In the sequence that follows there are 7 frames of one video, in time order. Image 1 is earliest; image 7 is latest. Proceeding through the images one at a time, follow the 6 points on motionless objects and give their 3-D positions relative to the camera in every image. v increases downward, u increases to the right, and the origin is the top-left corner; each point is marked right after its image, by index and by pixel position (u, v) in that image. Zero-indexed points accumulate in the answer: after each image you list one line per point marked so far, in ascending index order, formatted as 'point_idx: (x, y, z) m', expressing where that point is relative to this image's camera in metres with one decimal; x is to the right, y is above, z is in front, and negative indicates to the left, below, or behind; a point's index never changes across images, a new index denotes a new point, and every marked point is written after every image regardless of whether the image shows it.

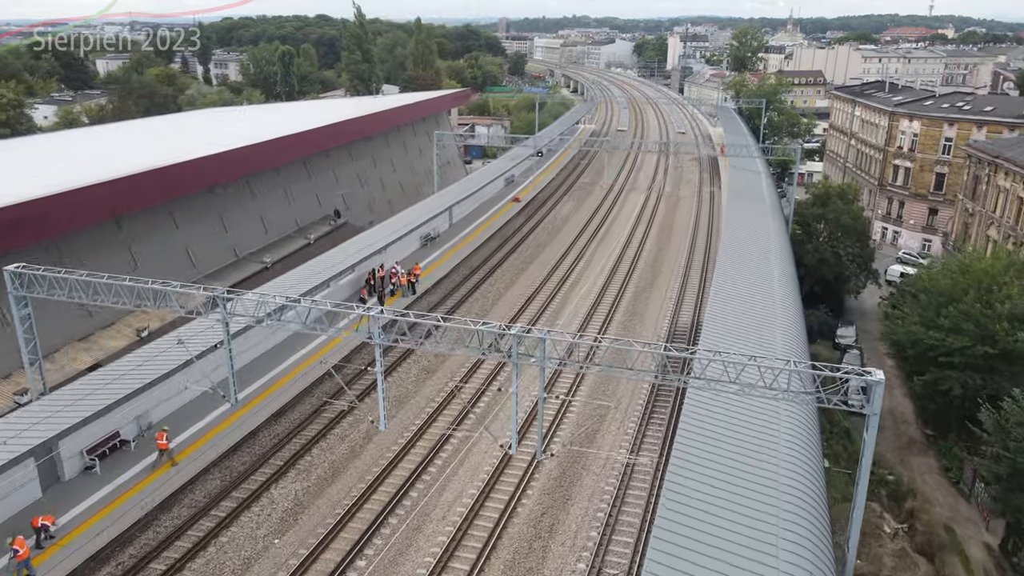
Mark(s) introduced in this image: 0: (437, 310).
0: (-2.5, -0.7, +19.8) m
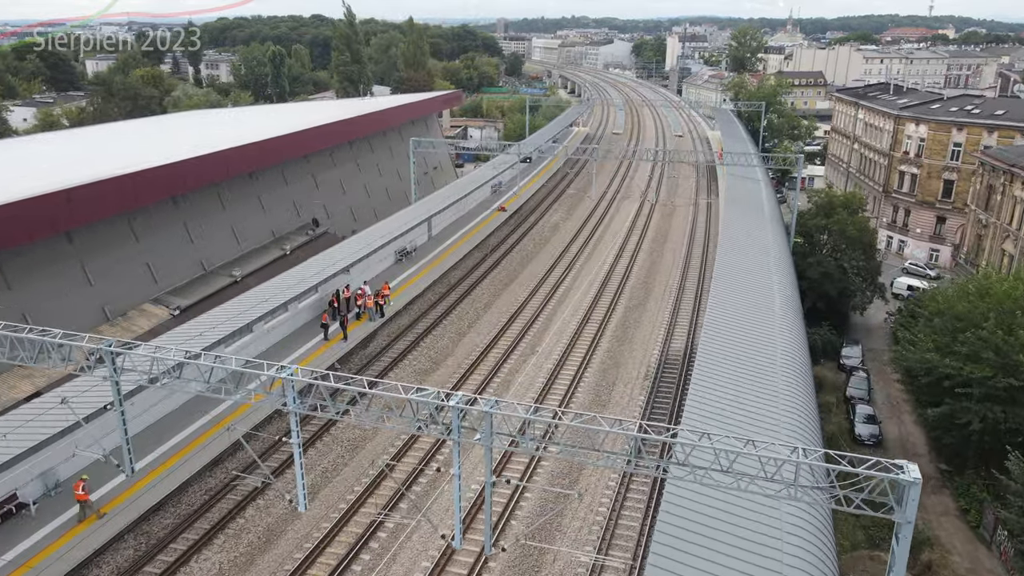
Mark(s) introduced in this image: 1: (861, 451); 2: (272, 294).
0: (-3.2, -1.4, +18.2) m
1: (+11.6, -5.4, +19.6) m
2: (-6.8, -0.2, +16.8) m
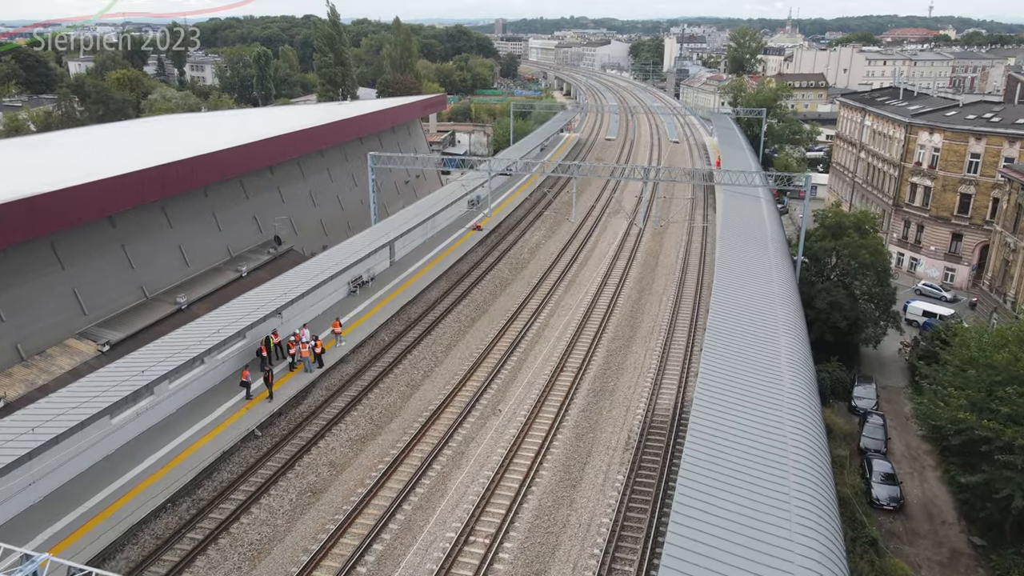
0: (-4.3, -2.6, +15.5) m
1: (+10.6, -6.6, +17.0) m
2: (-7.9, -1.4, +14.1) m
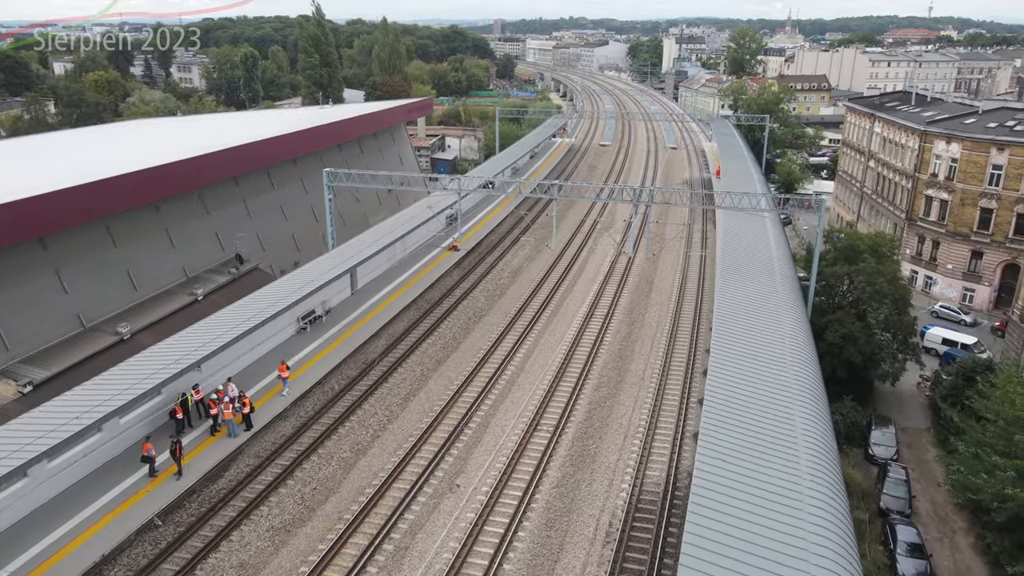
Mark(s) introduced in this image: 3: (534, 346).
0: (-5.1, -3.7, +13.1) m
1: (+9.7, -7.7, +14.6) m
2: (-8.7, -2.4, +11.7) m
3: (+0.6, -1.8, +18.2) m
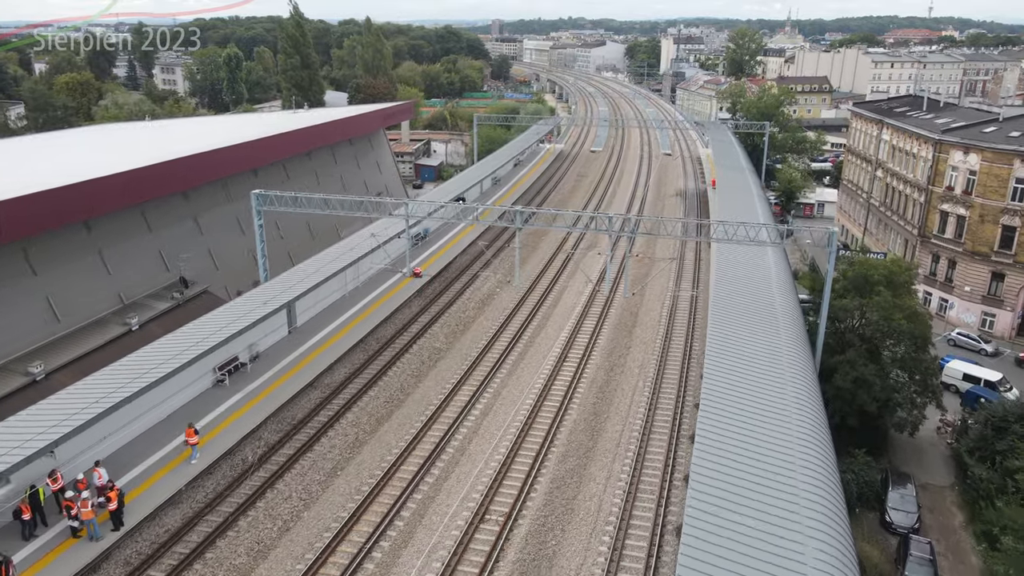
0: (-6.2, -4.8, +10.4) m
1: (+8.6, -8.8, +11.9) m
2: (-9.8, -3.6, +9.0) m
3: (-0.5, -2.9, +15.5) m
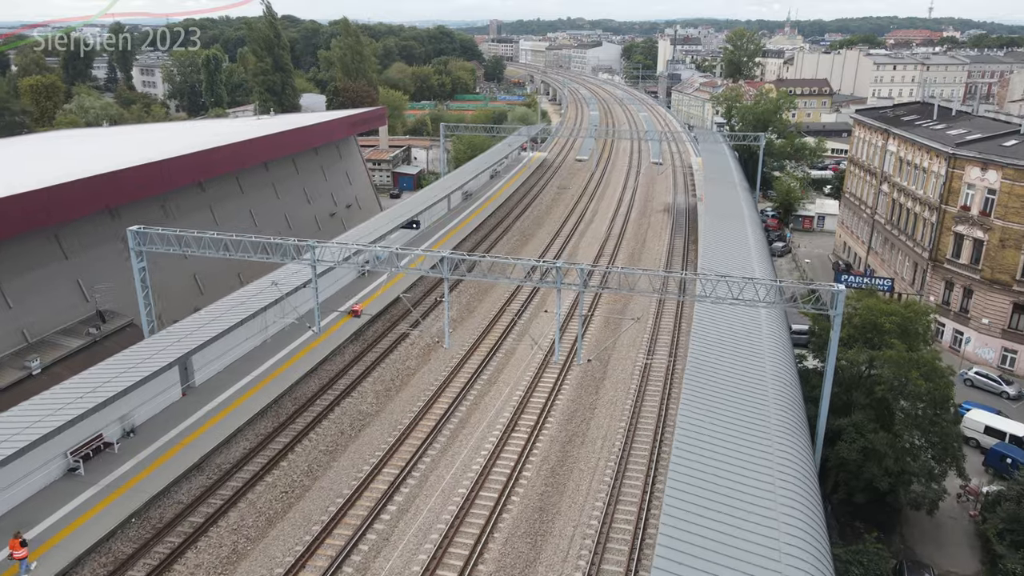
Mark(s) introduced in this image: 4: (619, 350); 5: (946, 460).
0: (-7.7, -6.1, +7.5) m
1: (+7.1, -10.1, +9.0) m
2: (-11.3, -4.9, +6.1) m
3: (-2.0, -4.2, +12.6) m
4: (+3.2, -1.8, +17.5) m
5: (+11.4, -4.6, +15.4) m
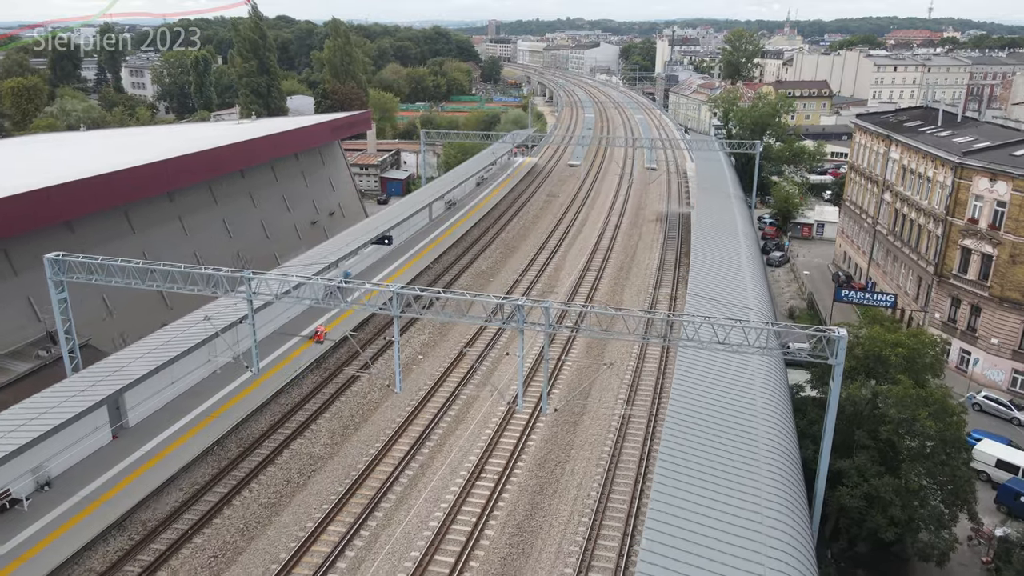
0: (-8.5, -6.8, +6.1) m
1: (+6.4, -10.8, +7.6) m
2: (-12.1, -5.5, +4.7) m
3: (-2.7, -4.9, +11.2) m
4: (+2.4, -2.5, +16.1) m
5: (+10.7, -5.2, +14.0) m
